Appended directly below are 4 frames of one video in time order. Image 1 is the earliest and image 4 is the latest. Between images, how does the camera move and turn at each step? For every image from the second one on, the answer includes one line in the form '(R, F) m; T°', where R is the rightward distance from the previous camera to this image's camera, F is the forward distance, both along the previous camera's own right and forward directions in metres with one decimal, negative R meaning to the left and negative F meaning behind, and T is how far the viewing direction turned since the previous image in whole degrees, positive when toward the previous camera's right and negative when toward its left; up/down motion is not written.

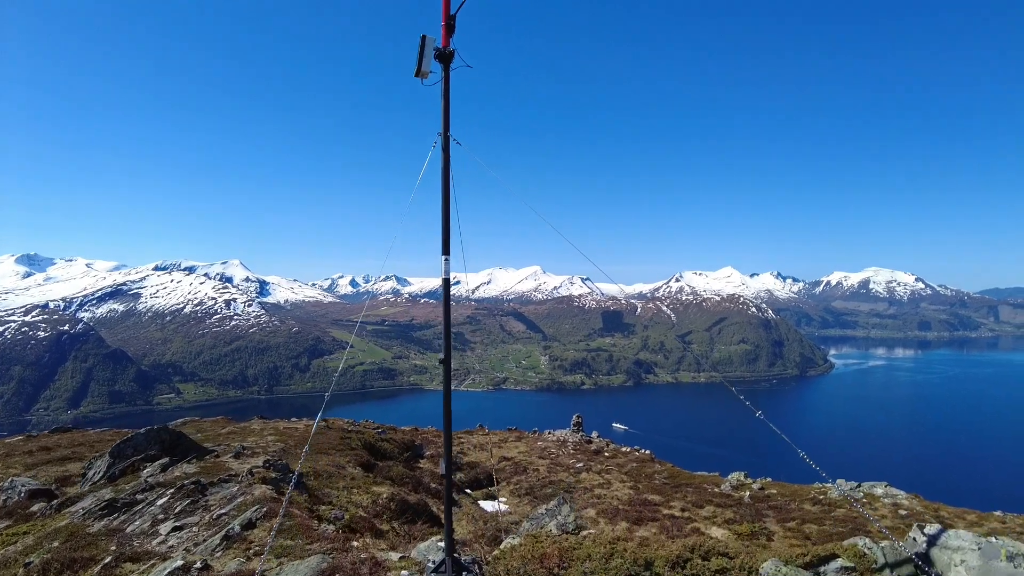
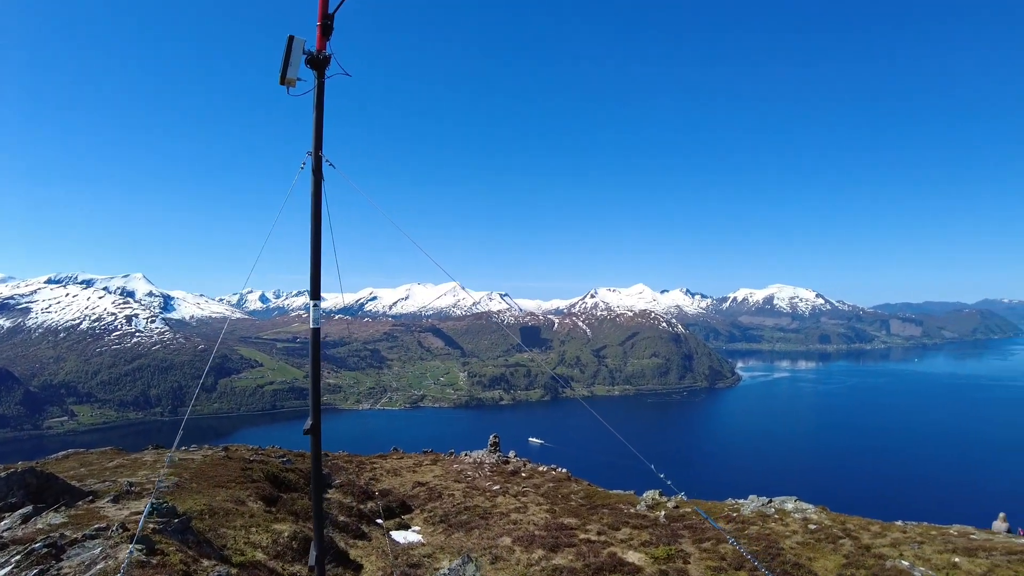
(-0.7, +2.3) m; +10°
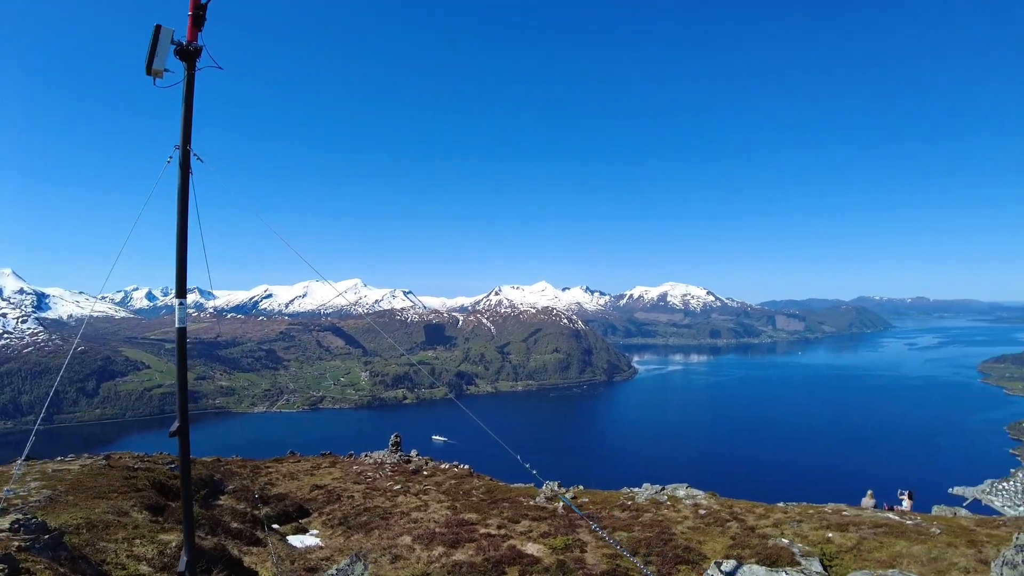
(+0.1, +2.6) m; +11°
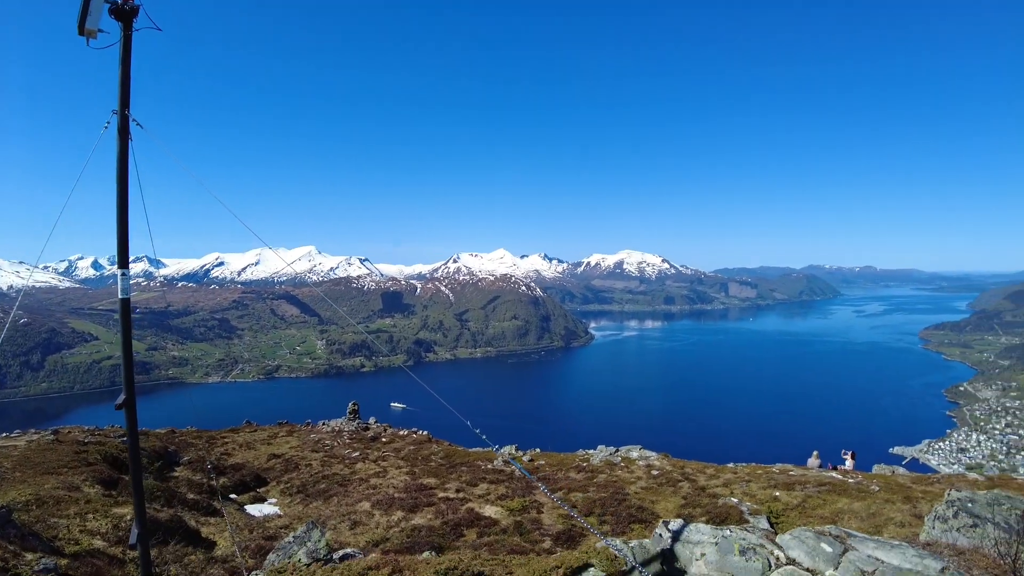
(+0.2, +1.2) m; +5°
